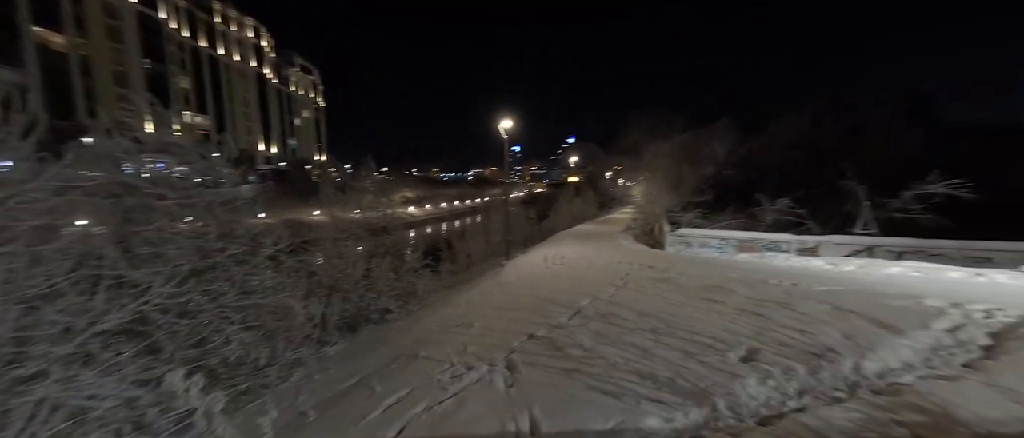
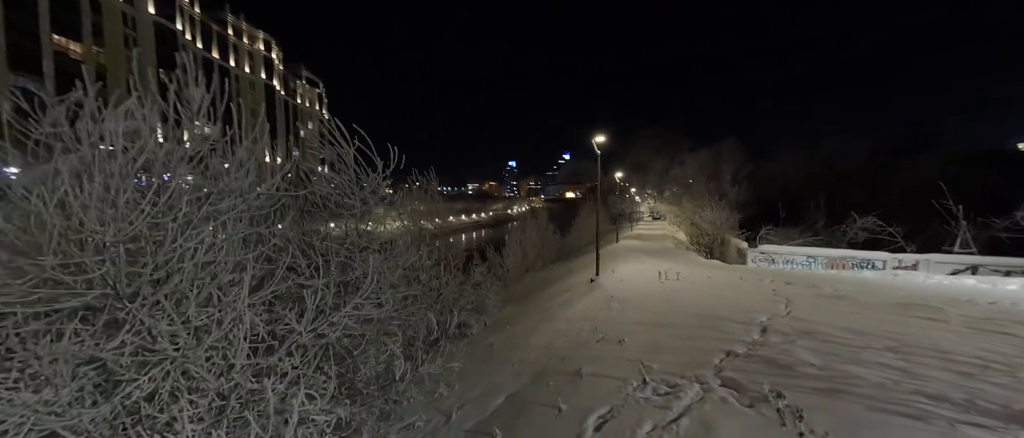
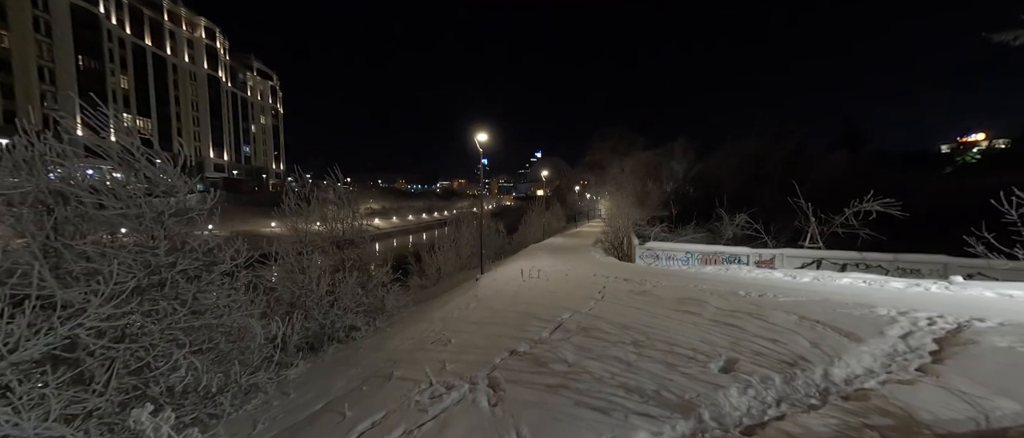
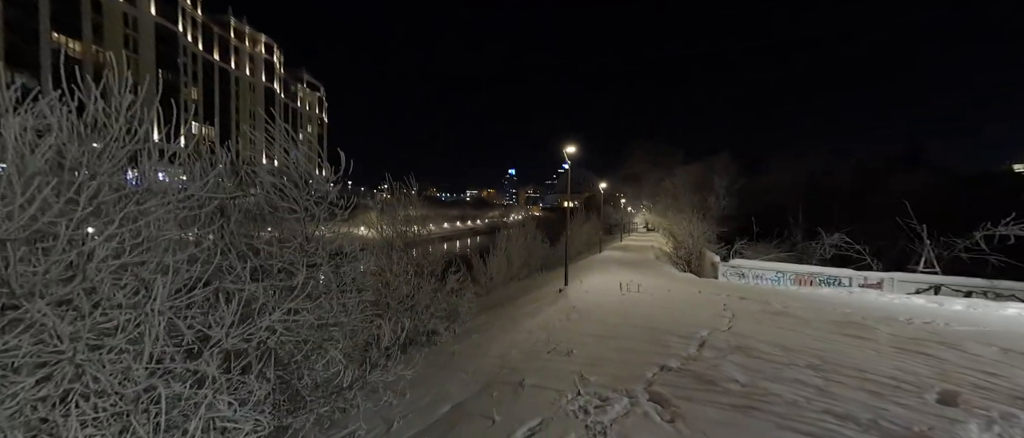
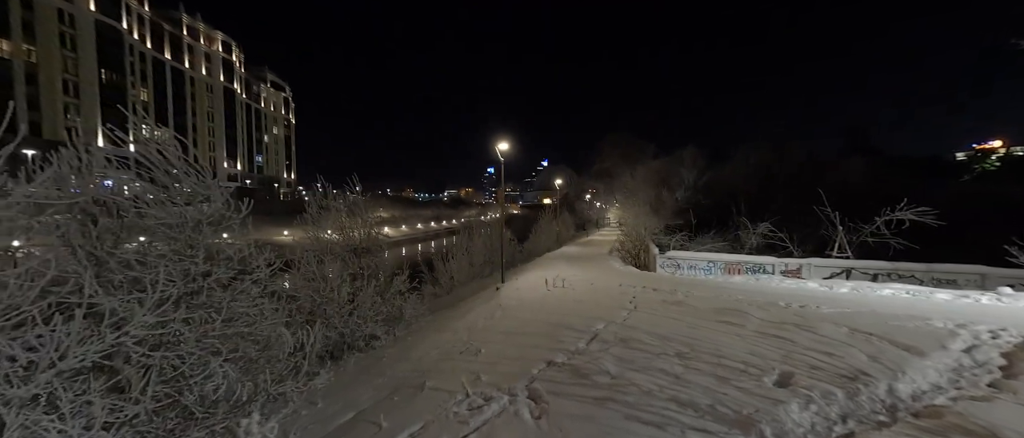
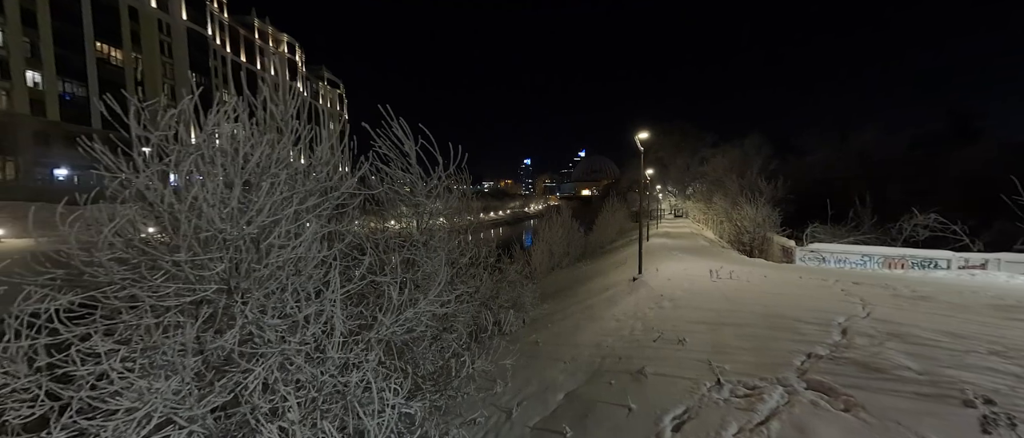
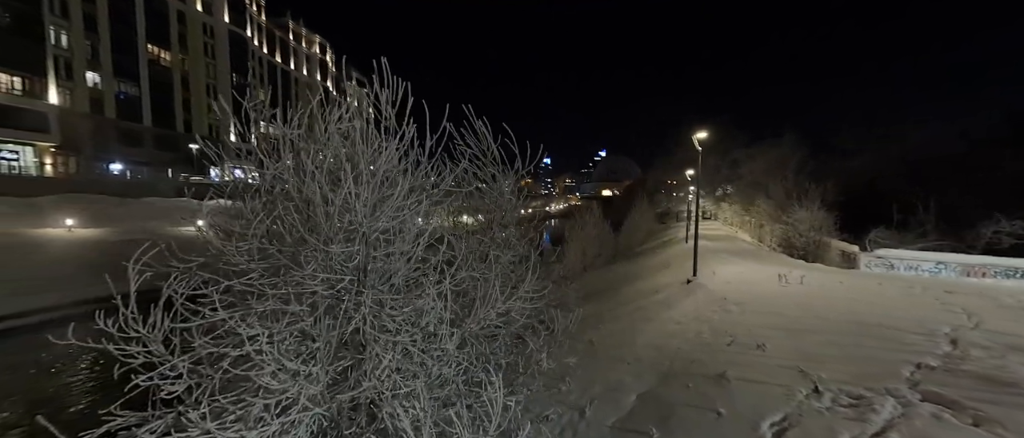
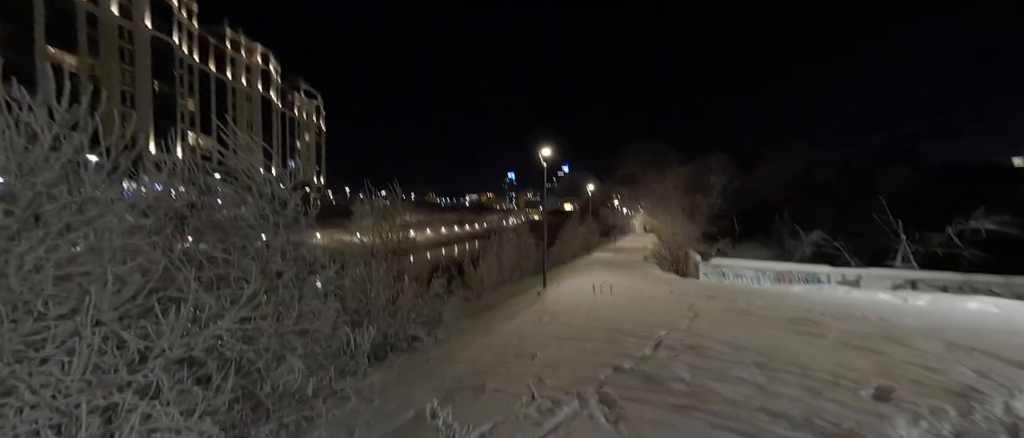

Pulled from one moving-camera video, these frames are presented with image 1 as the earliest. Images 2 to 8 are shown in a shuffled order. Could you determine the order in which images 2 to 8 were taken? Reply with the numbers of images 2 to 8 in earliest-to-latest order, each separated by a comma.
3, 5, 8, 4, 2, 6, 7
